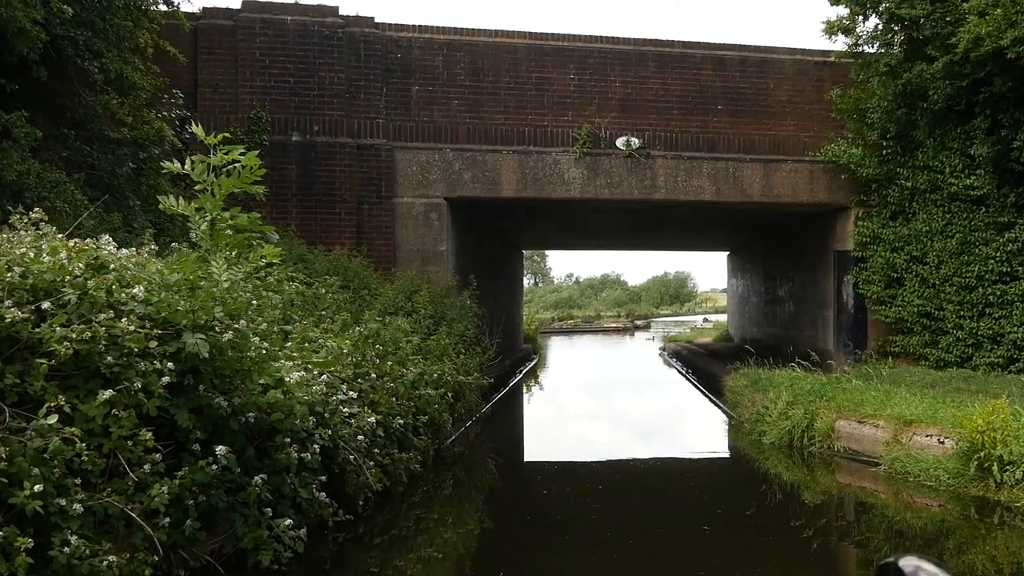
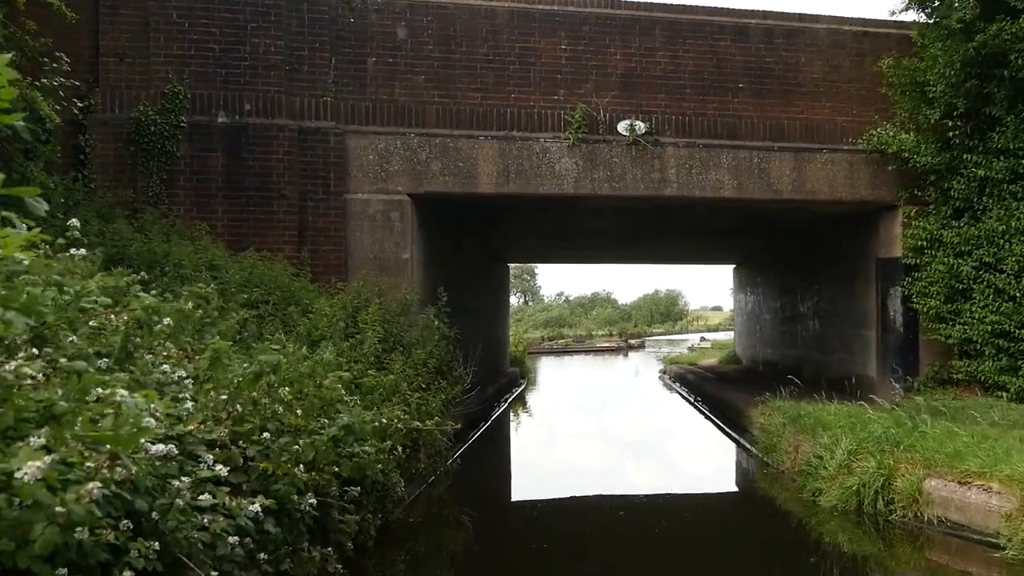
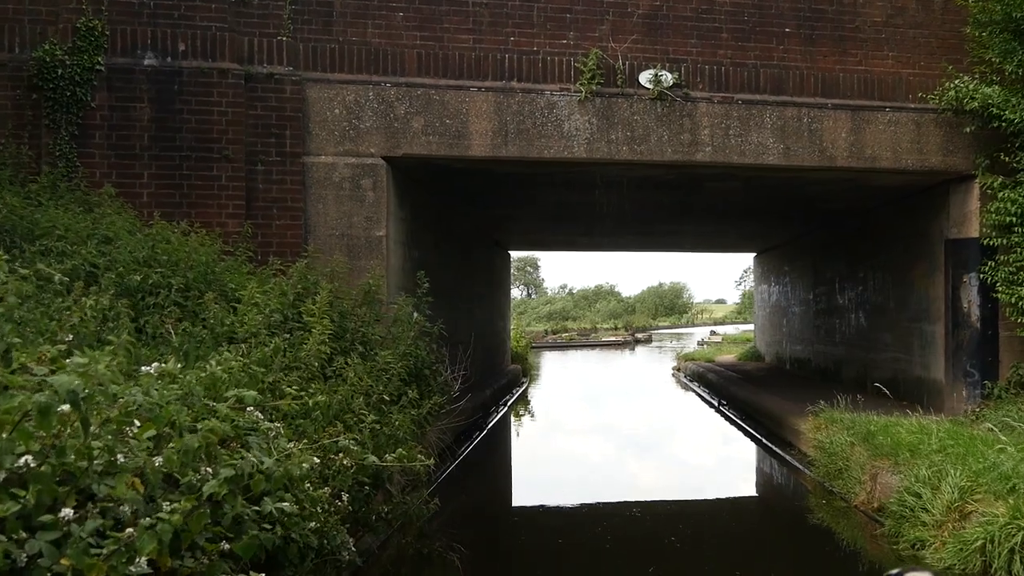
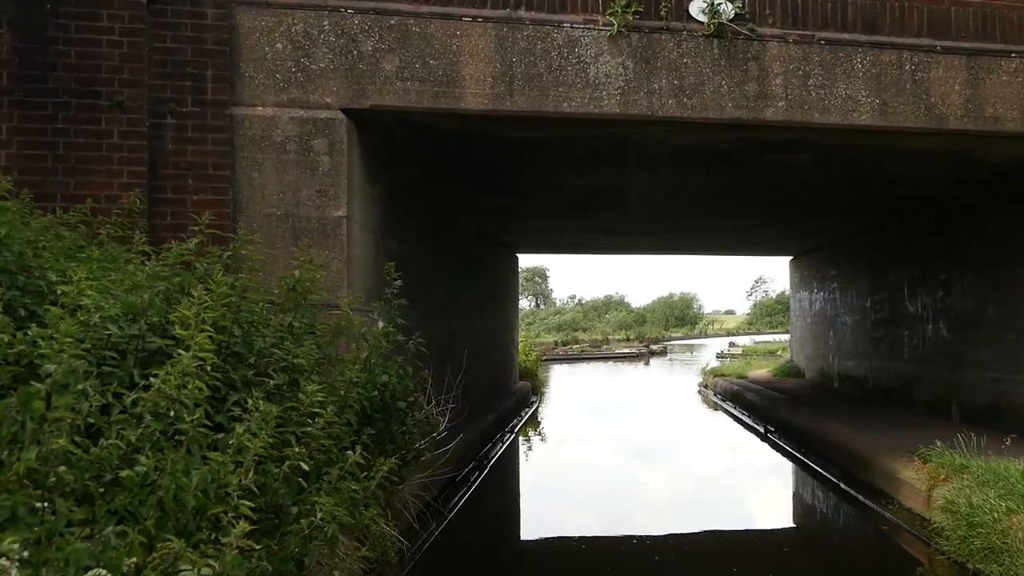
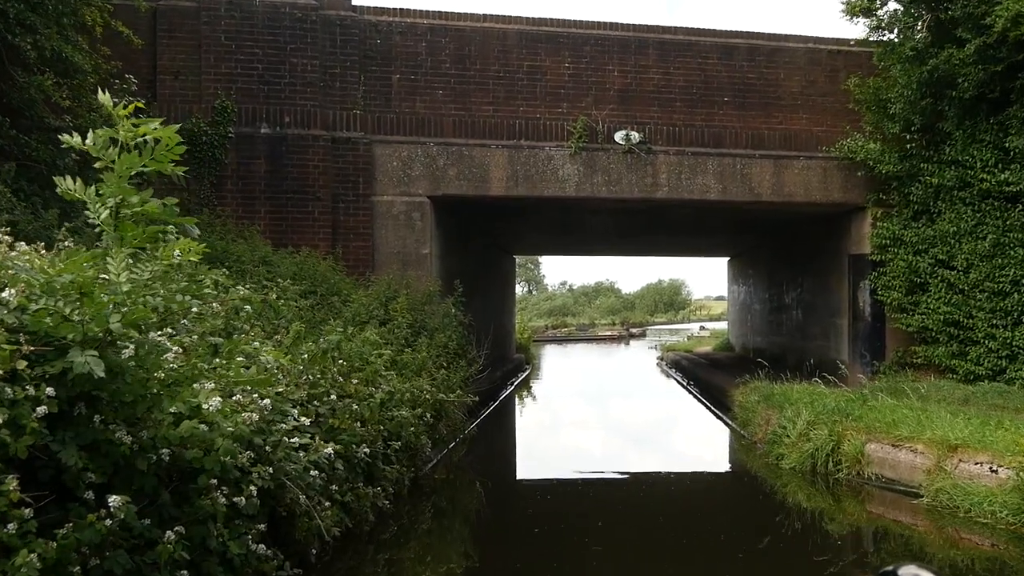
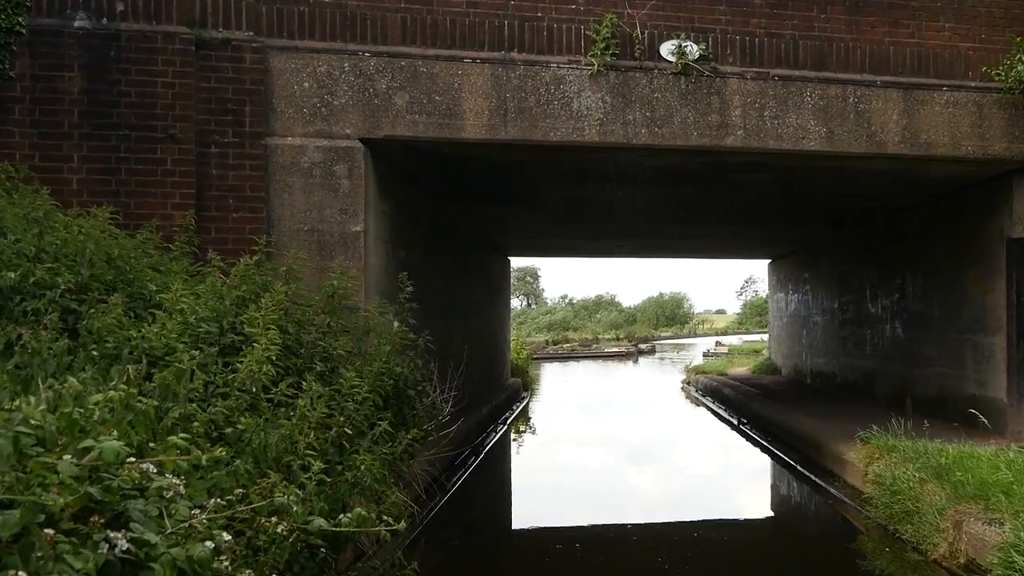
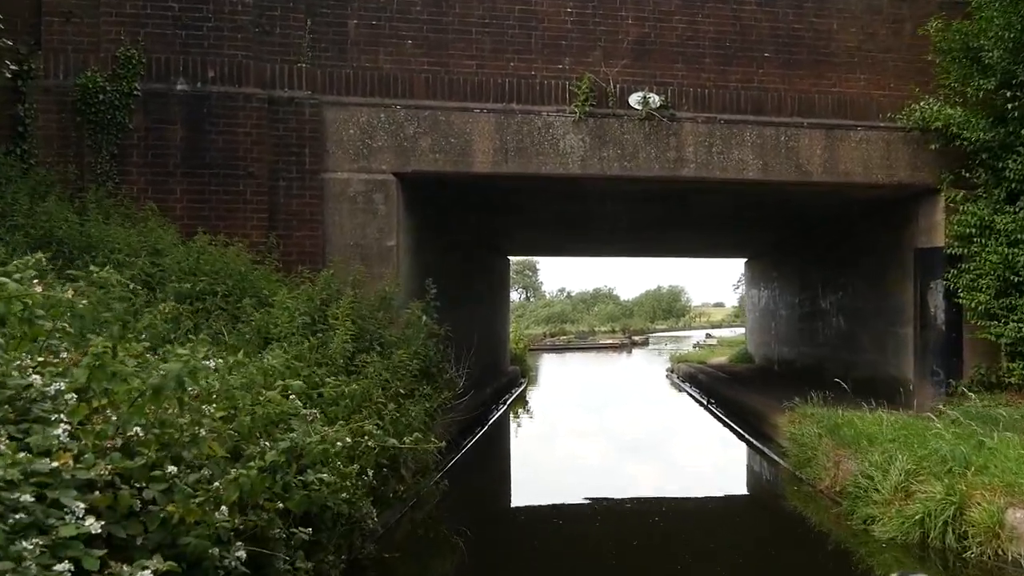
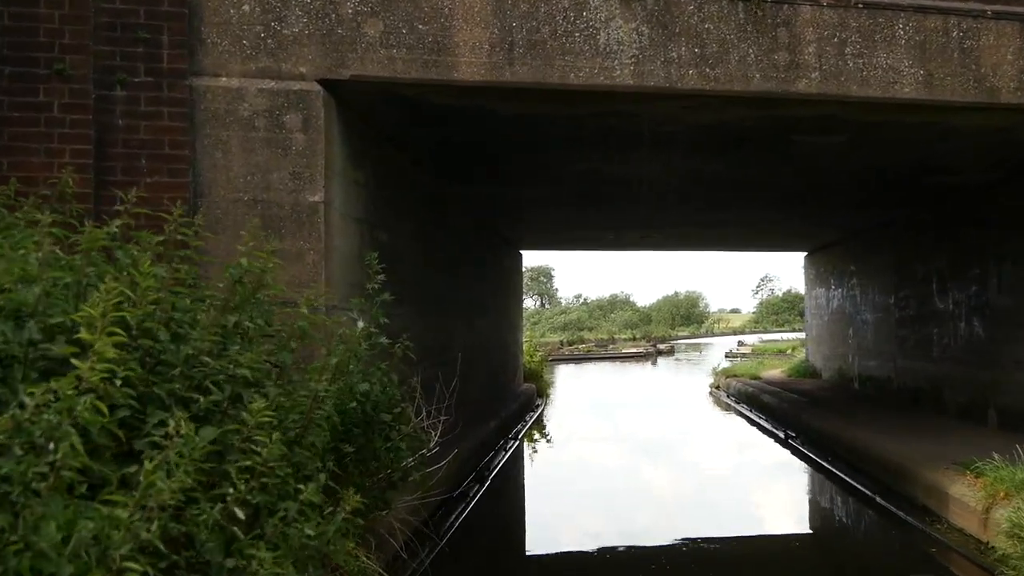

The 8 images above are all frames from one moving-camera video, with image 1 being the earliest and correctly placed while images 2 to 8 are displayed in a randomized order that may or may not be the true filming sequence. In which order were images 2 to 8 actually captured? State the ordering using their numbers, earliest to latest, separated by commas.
5, 2, 7, 3, 6, 4, 8
